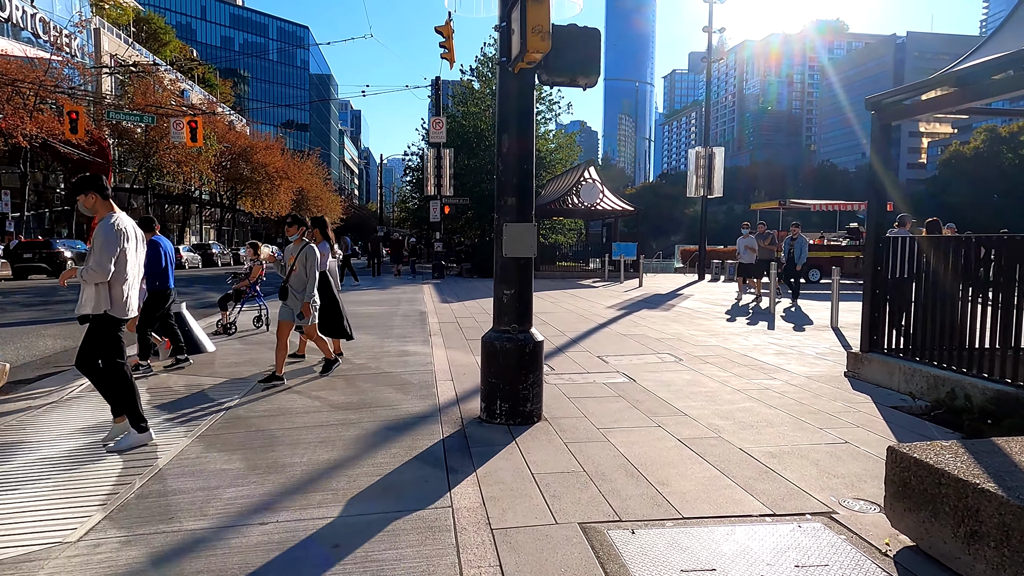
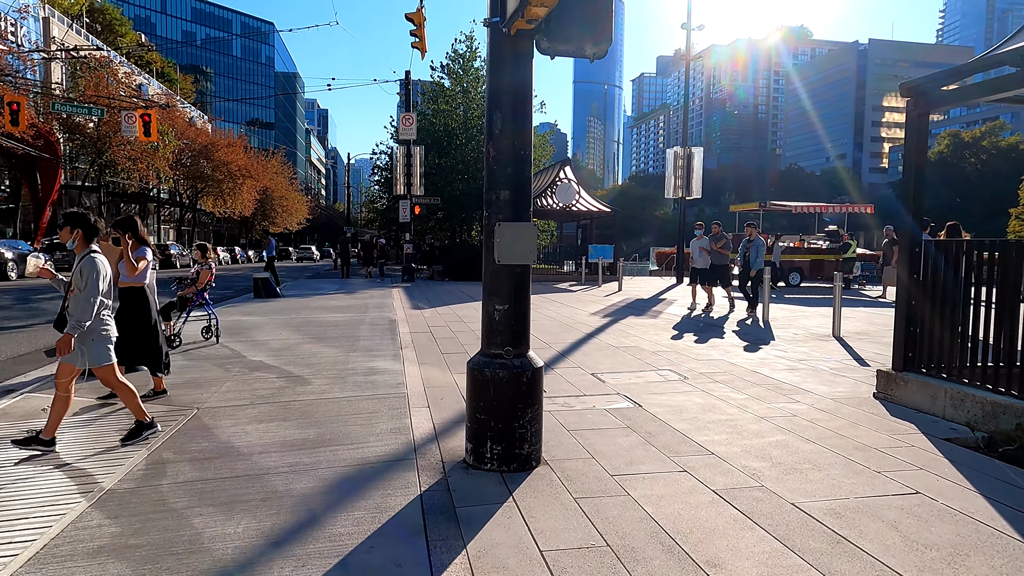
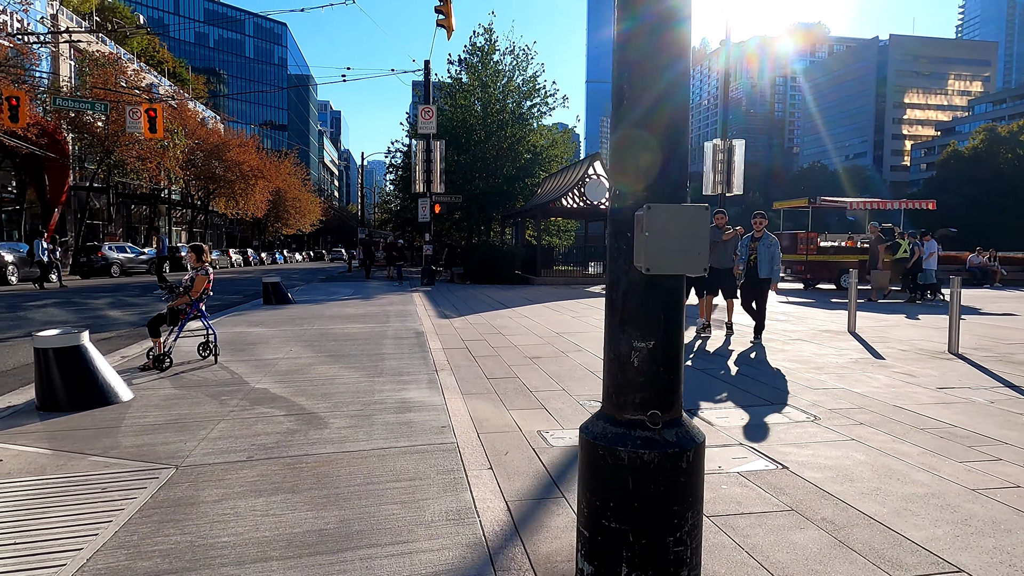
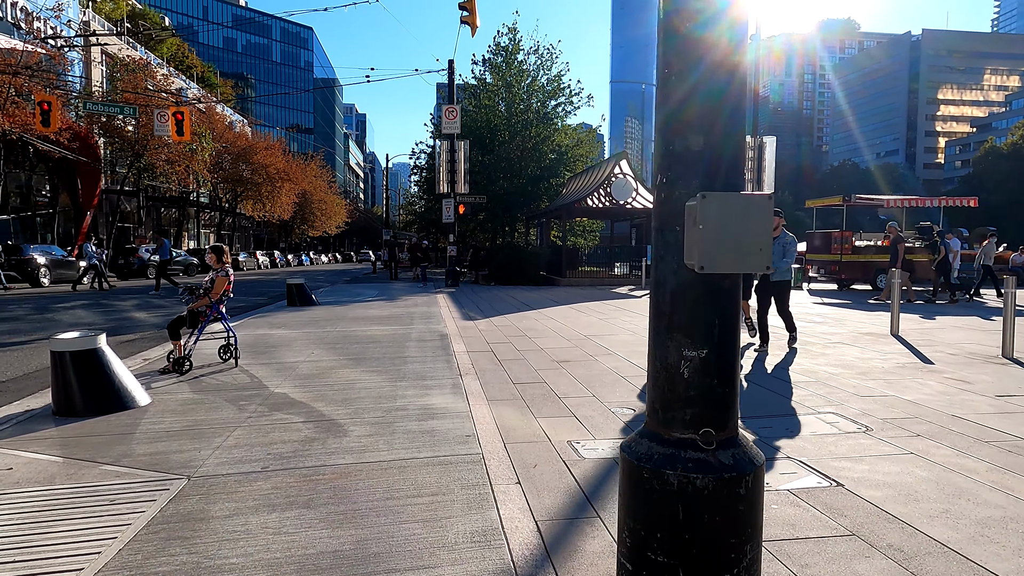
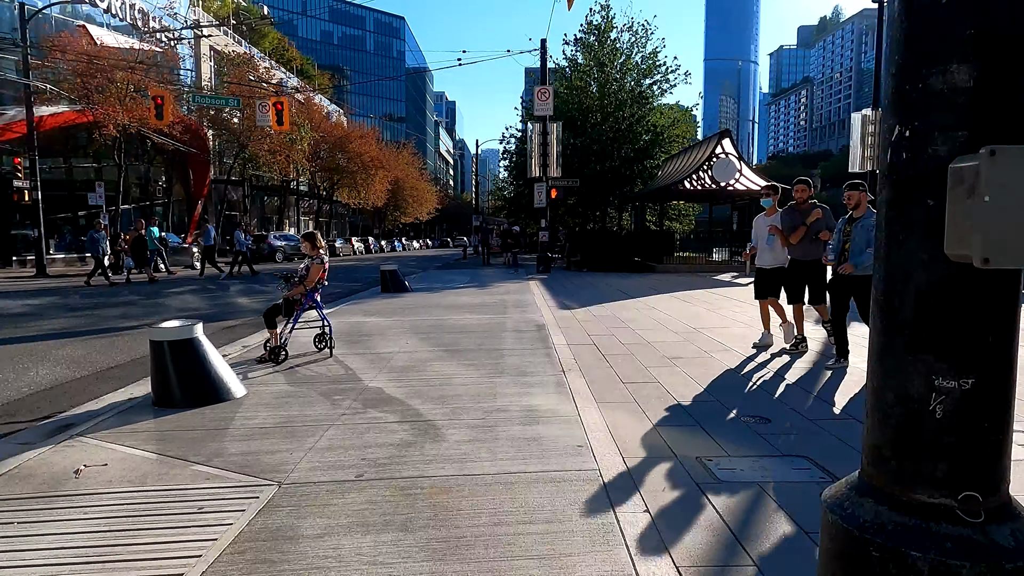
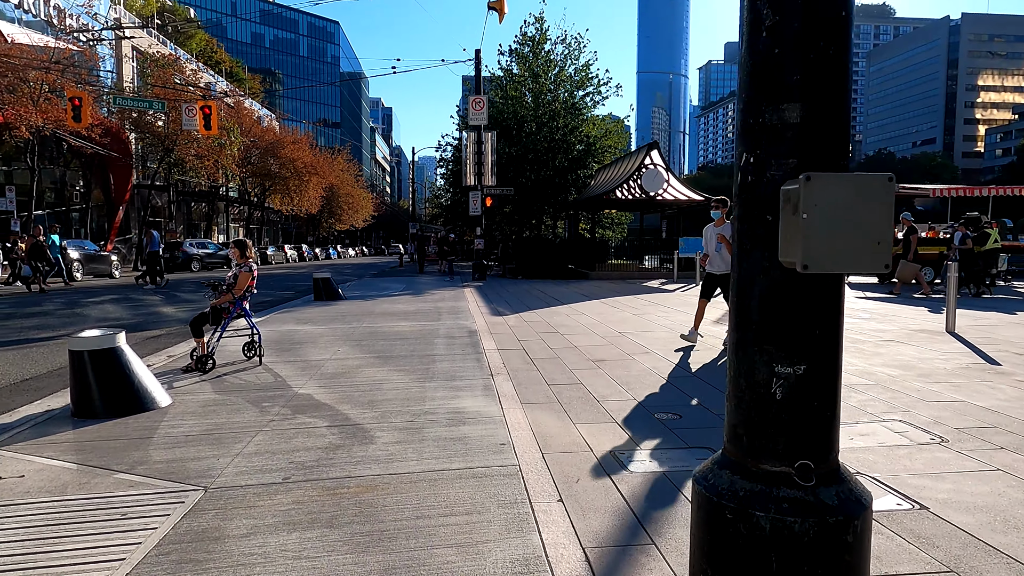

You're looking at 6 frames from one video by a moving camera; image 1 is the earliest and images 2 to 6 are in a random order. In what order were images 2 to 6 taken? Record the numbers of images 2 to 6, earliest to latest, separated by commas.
2, 3, 4, 6, 5
